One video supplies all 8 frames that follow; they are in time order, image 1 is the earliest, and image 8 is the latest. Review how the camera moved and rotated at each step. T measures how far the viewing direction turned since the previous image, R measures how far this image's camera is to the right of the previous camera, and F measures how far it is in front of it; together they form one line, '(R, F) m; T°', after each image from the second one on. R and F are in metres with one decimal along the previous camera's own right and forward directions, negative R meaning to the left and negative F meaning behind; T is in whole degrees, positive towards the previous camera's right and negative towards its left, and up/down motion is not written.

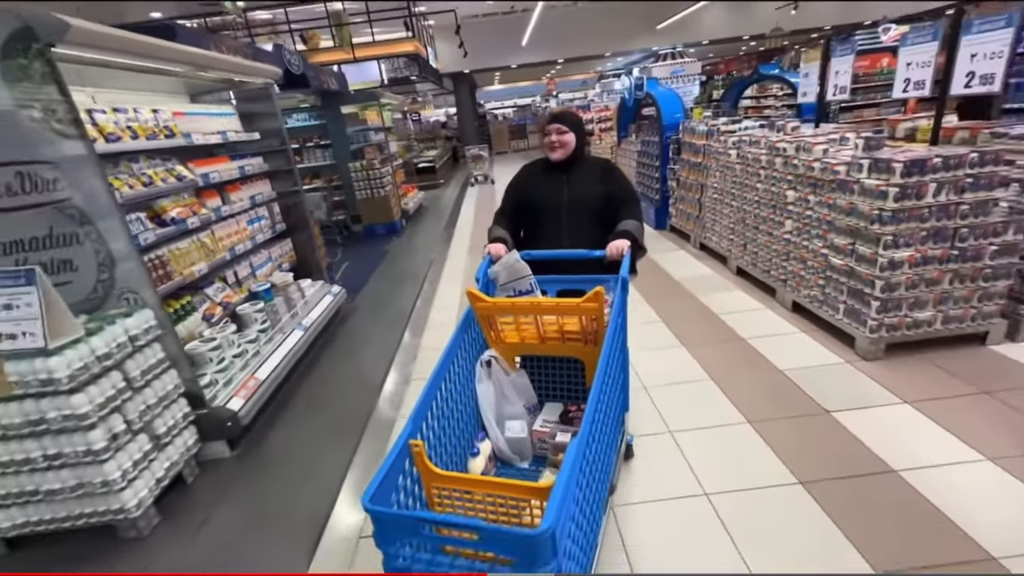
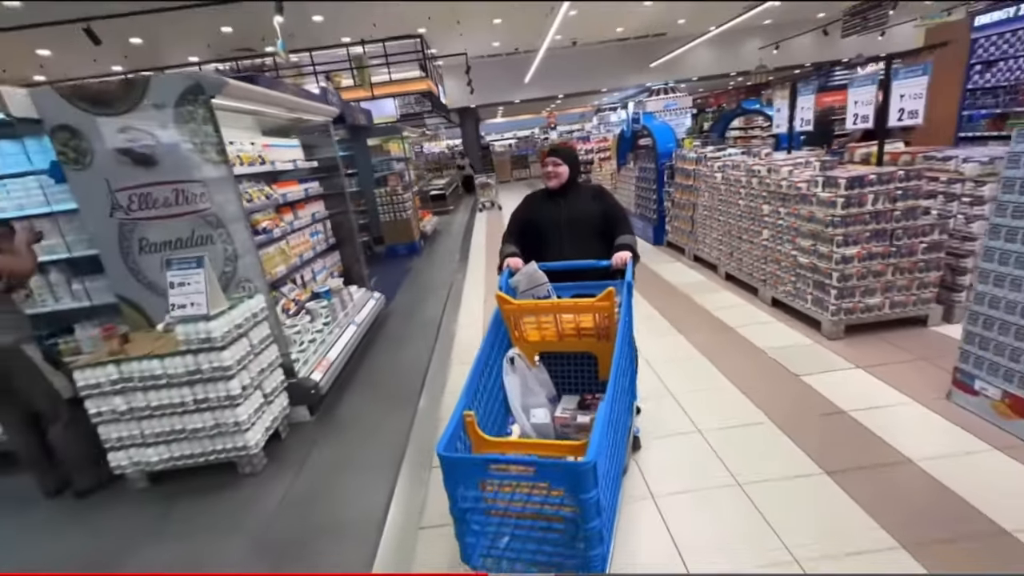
(-0.2, -0.6) m; 0°
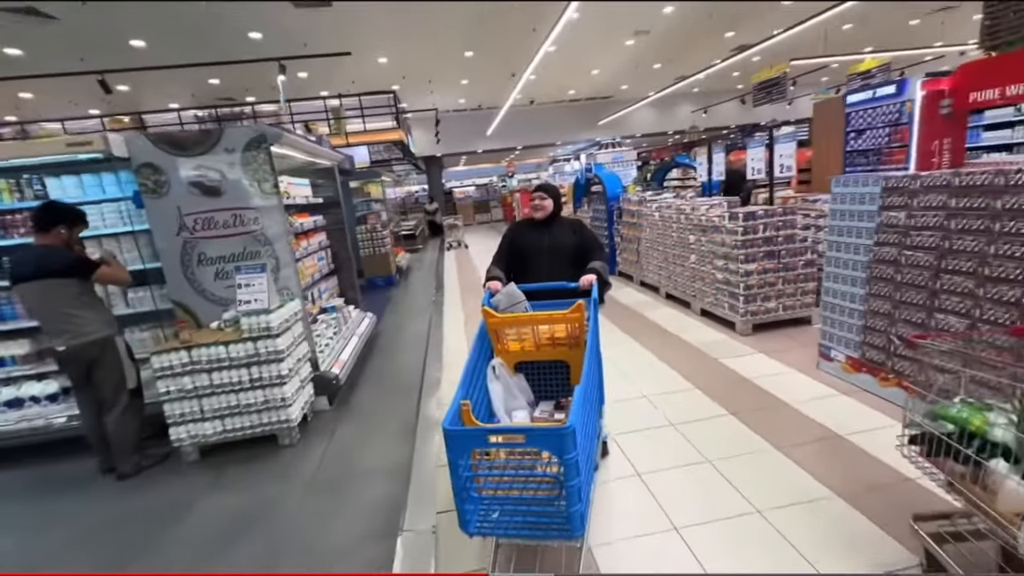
(-0.2, -0.8) m; +5°
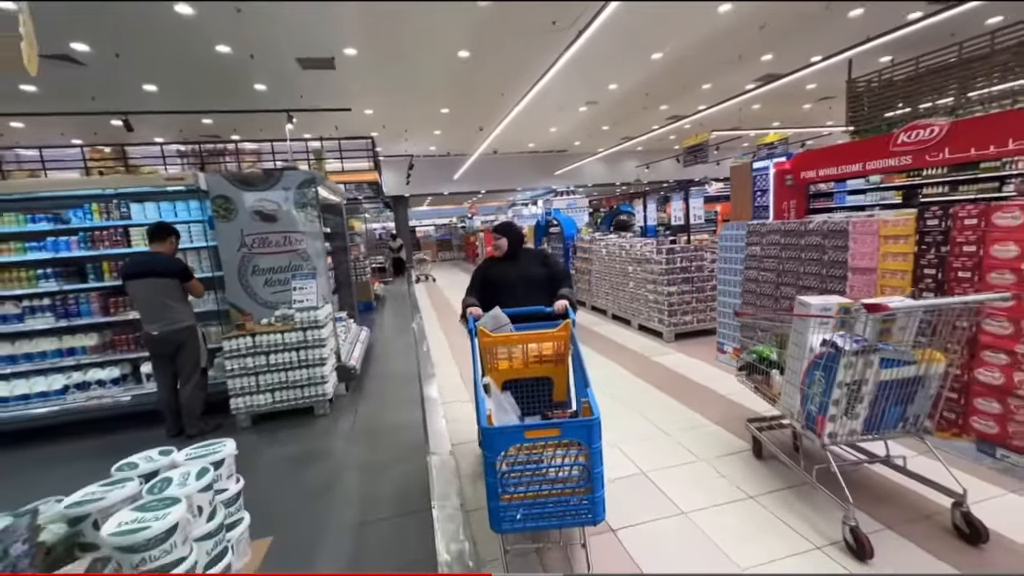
(-0.3, -1.1) m; +6°
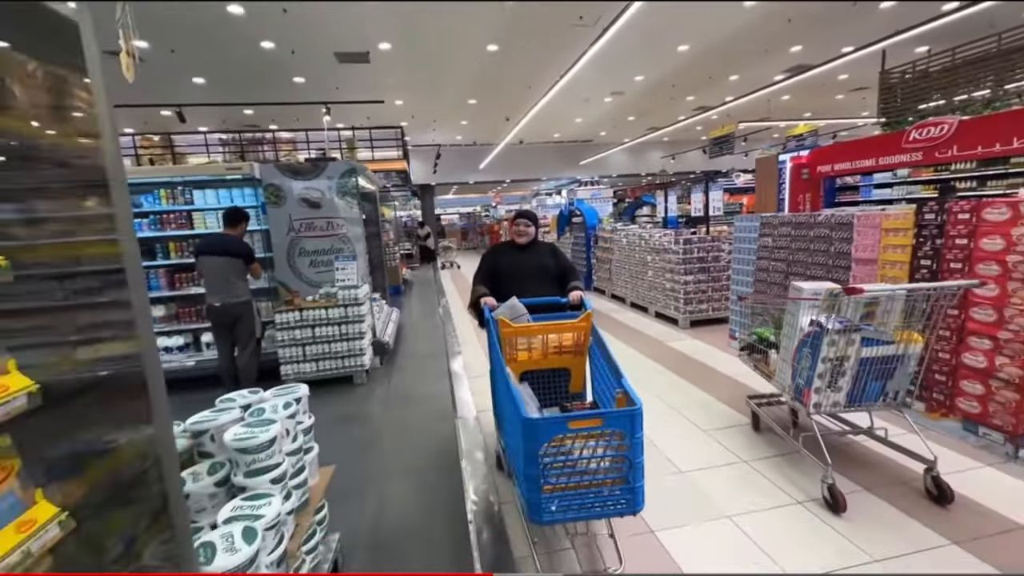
(0.0, -0.3) m; -3°
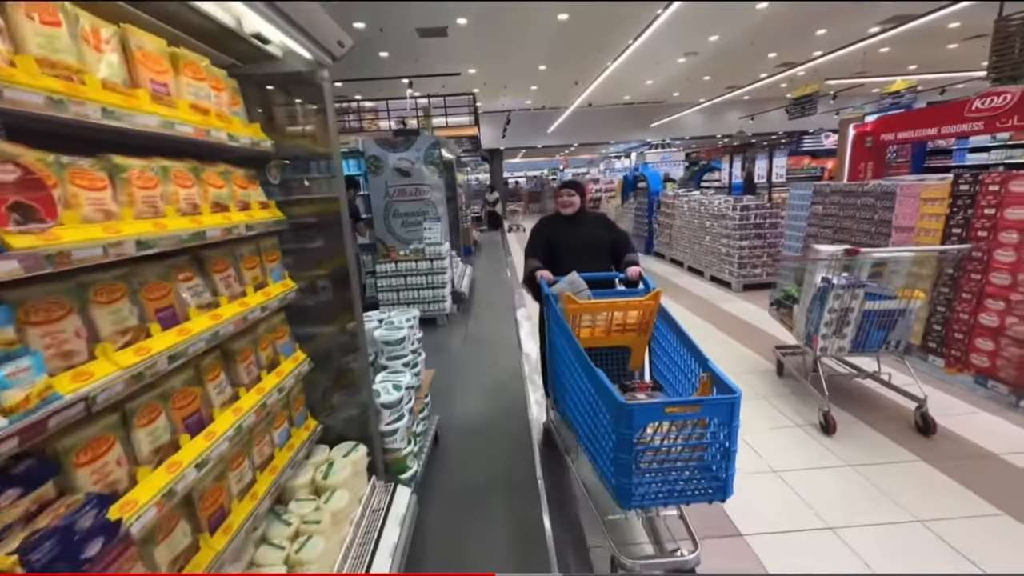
(+0.1, -0.7) m; -8°
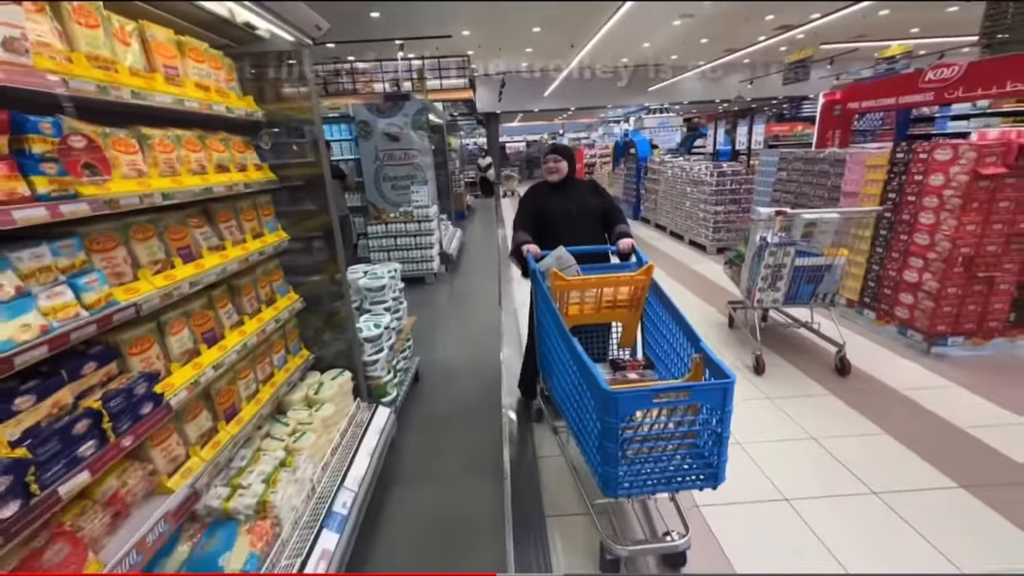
(+0.2, -0.4) m; 0°
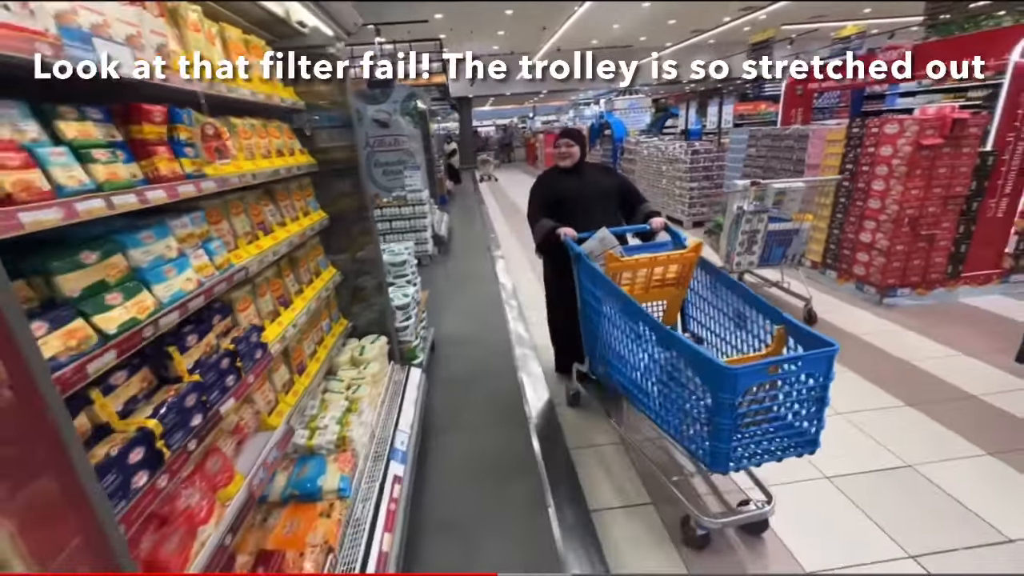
(-0.3, -0.3) m; +3°
